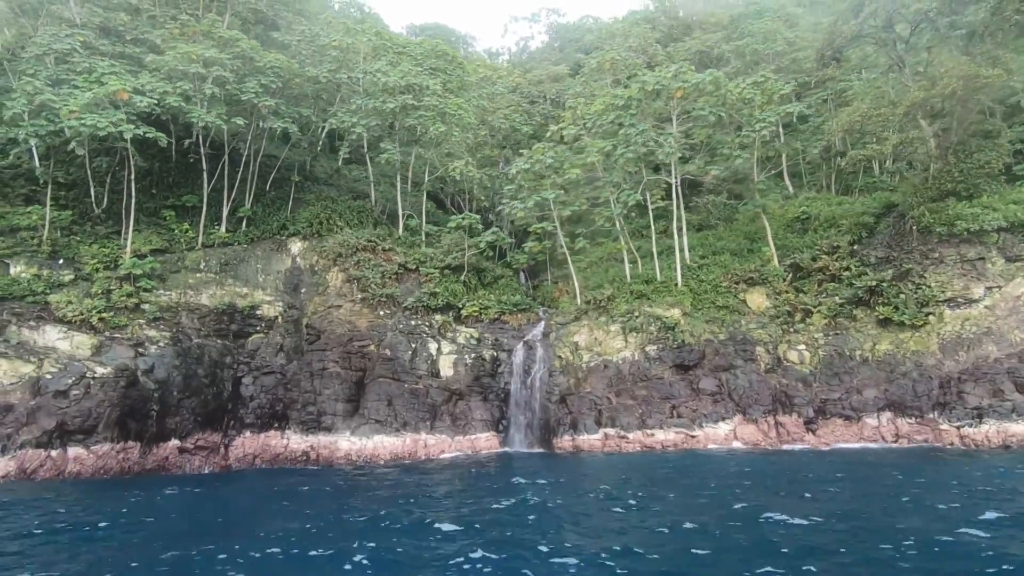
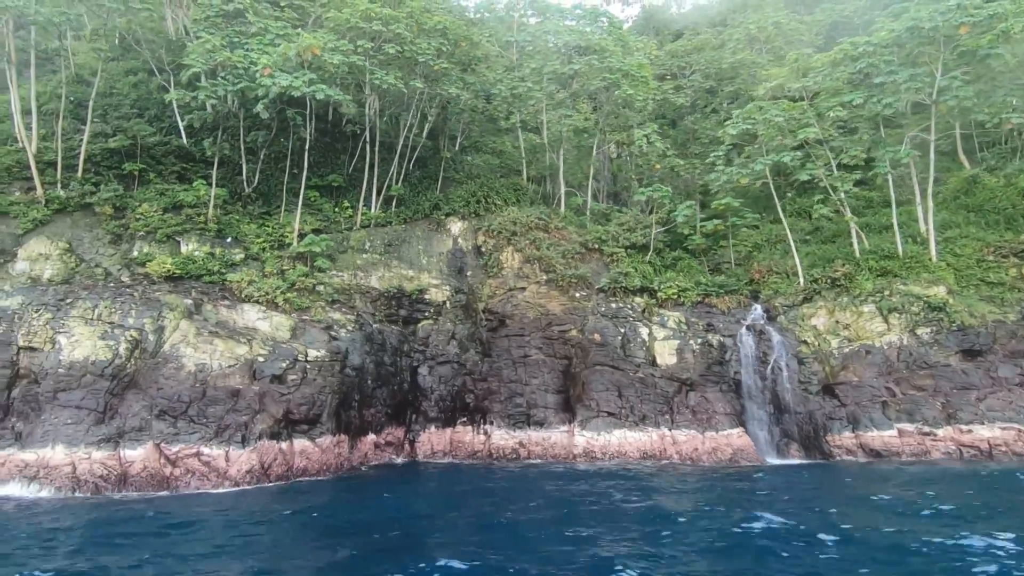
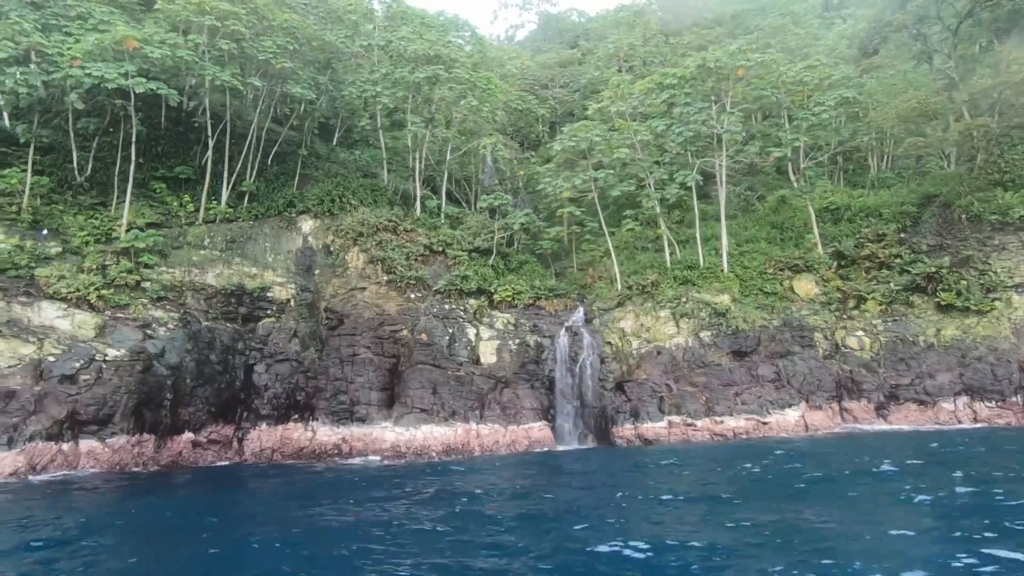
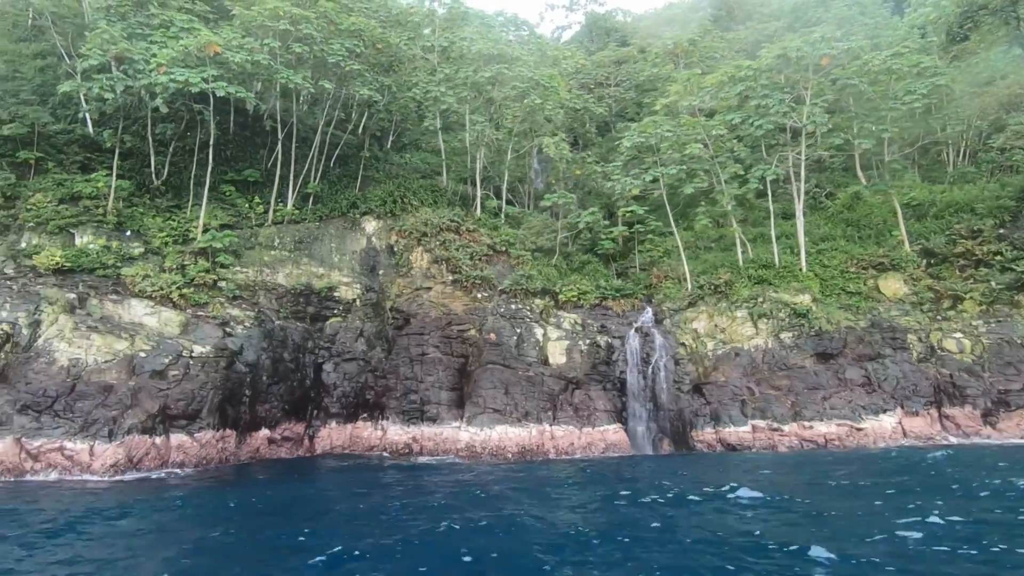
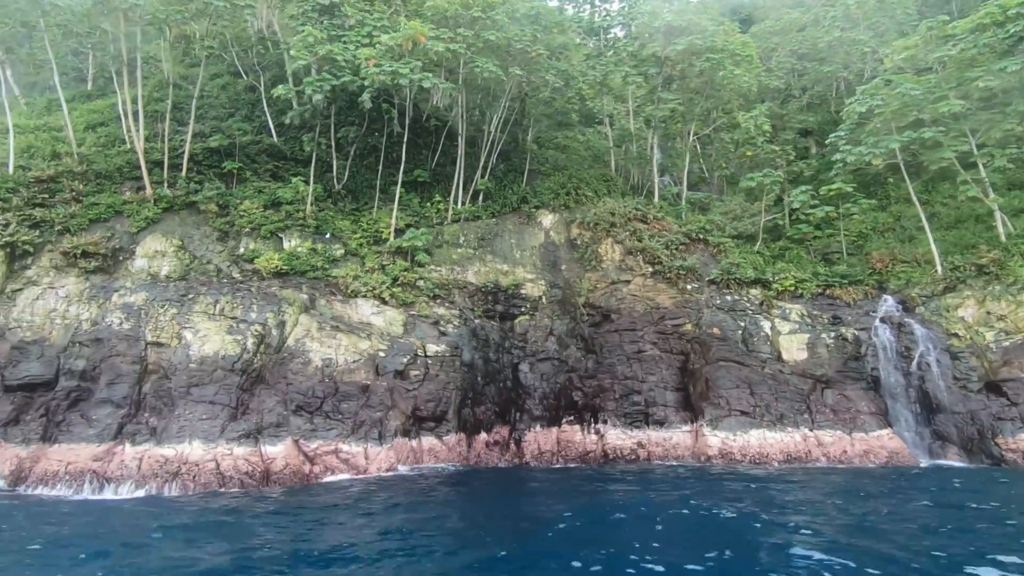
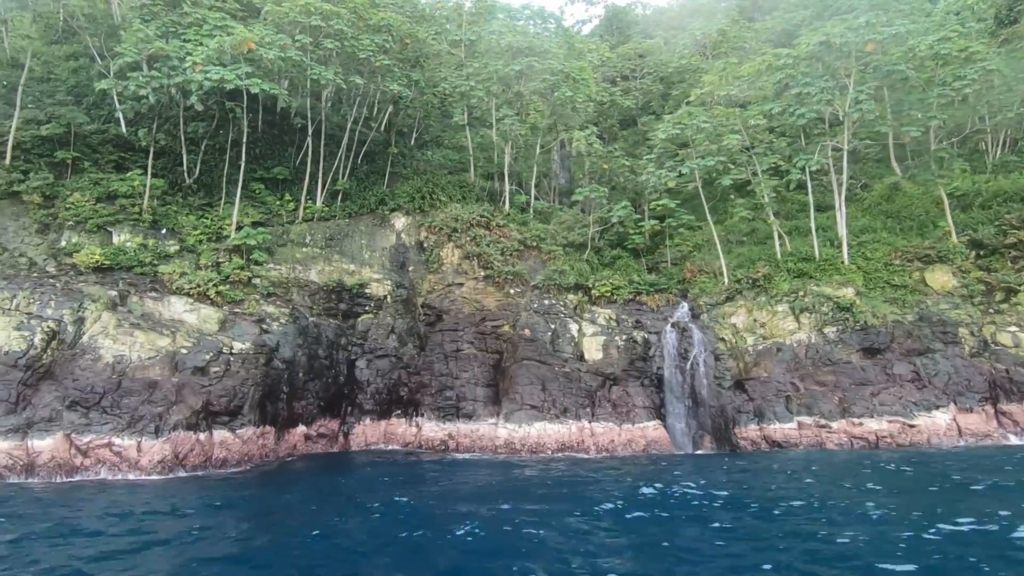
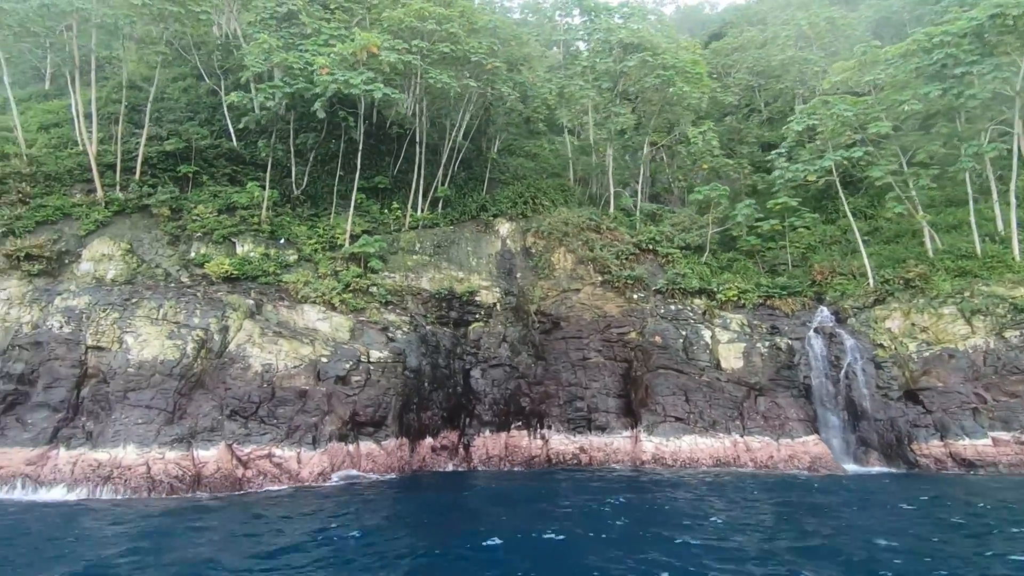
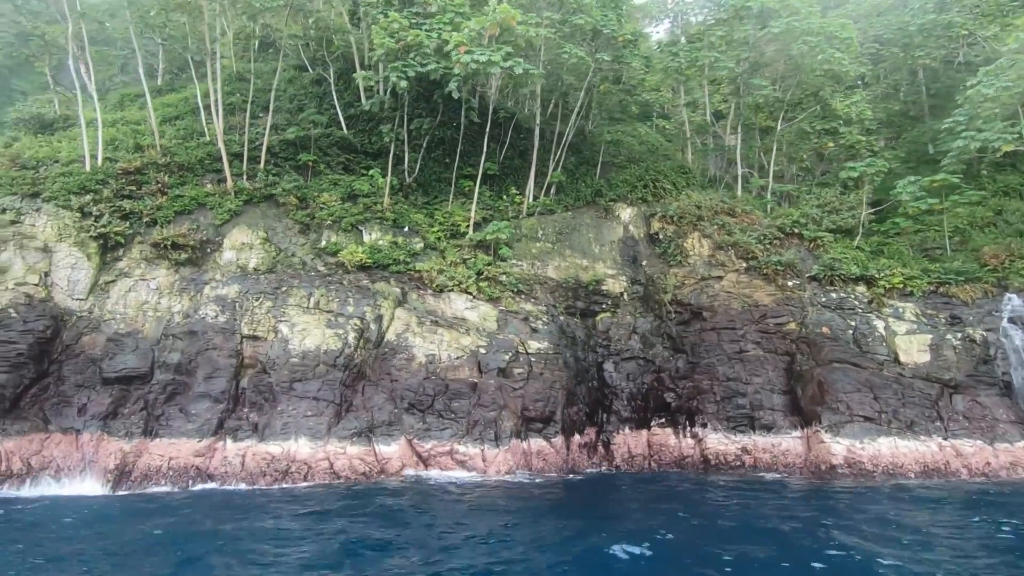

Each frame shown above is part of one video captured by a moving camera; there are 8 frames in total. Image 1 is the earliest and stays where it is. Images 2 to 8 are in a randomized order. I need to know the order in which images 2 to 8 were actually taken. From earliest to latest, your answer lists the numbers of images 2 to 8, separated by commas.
3, 4, 6, 2, 7, 5, 8
